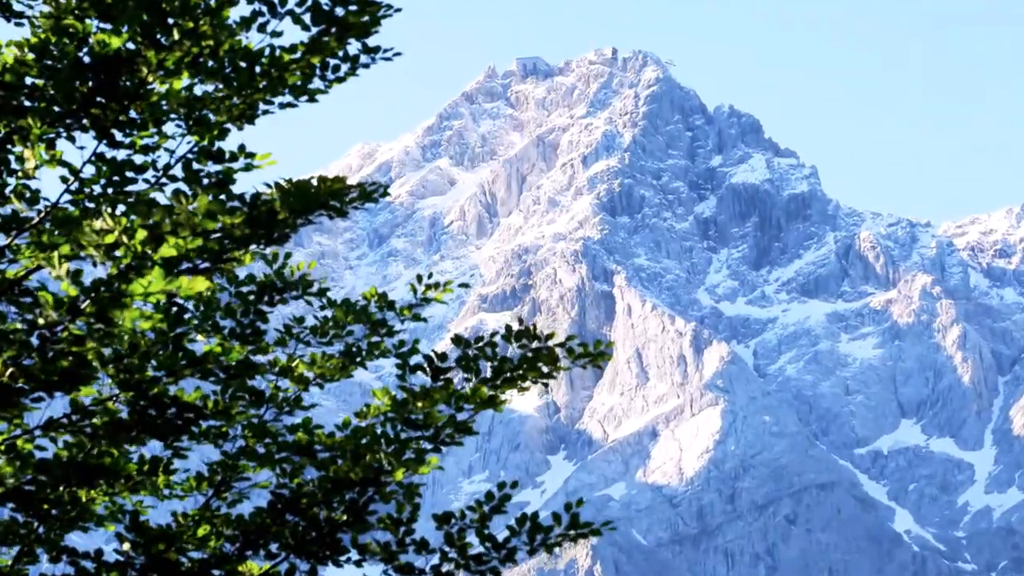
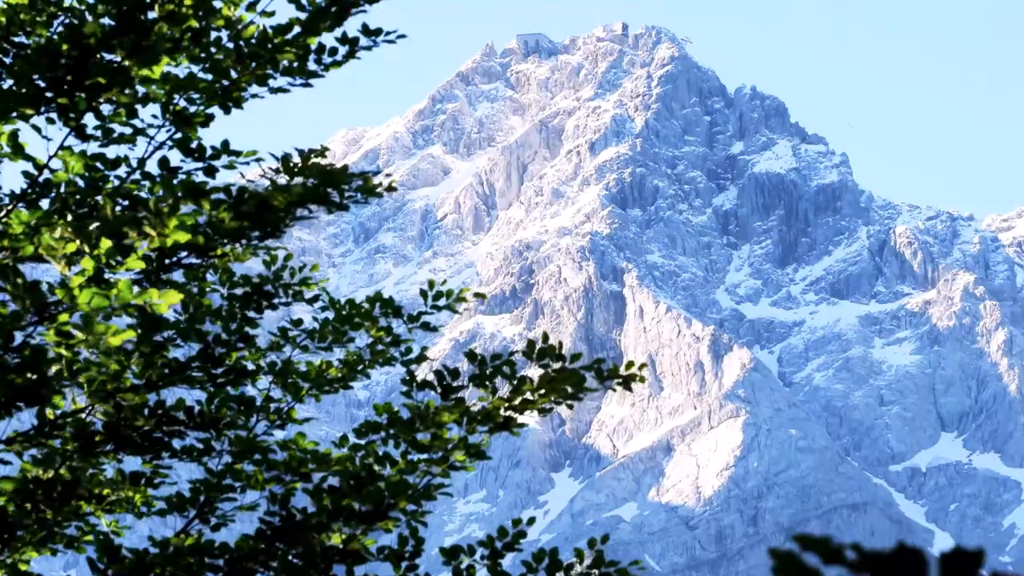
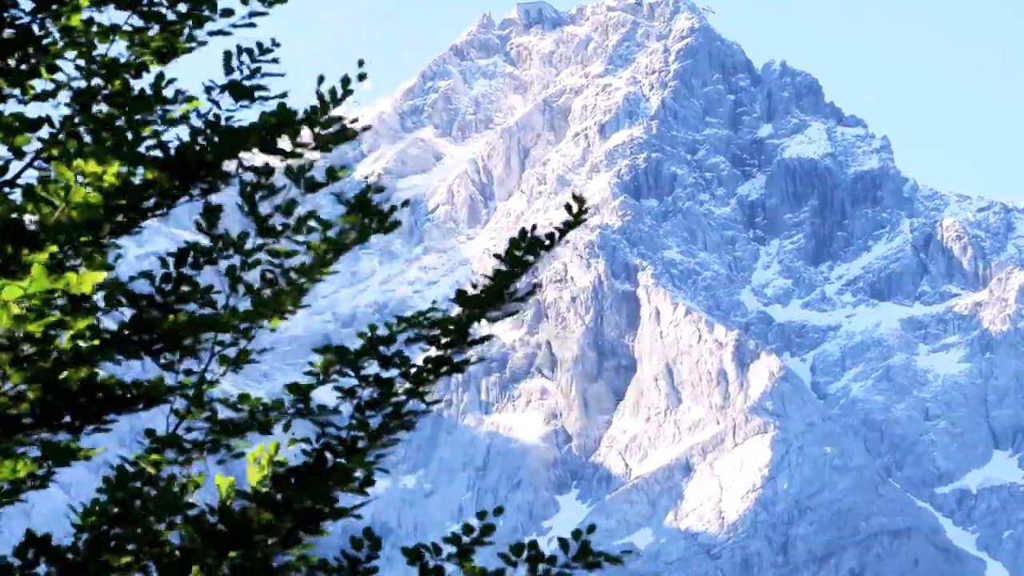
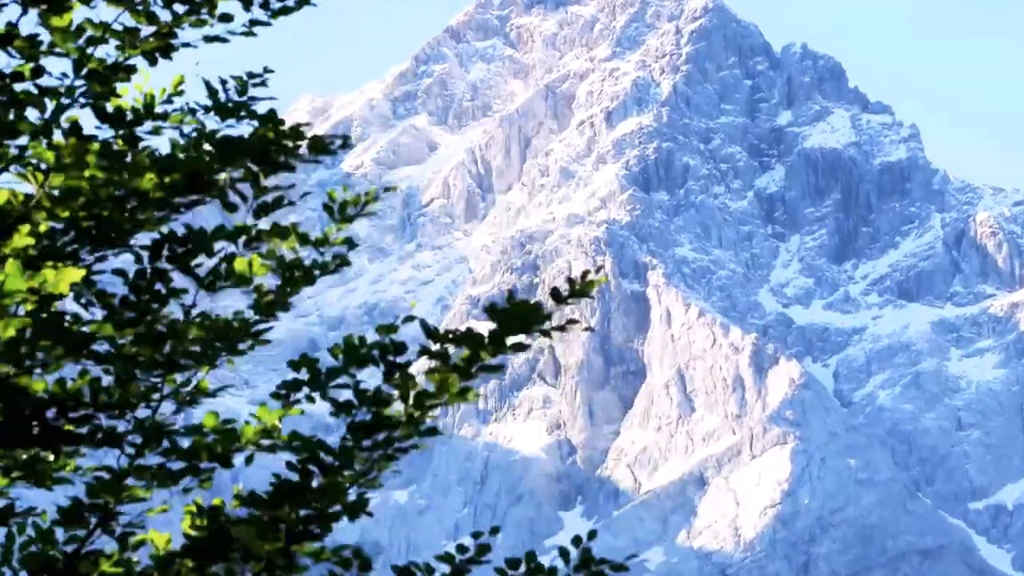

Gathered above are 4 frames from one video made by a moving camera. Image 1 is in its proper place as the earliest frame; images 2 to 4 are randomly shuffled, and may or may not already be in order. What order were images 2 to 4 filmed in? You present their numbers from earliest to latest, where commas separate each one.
2, 3, 4
